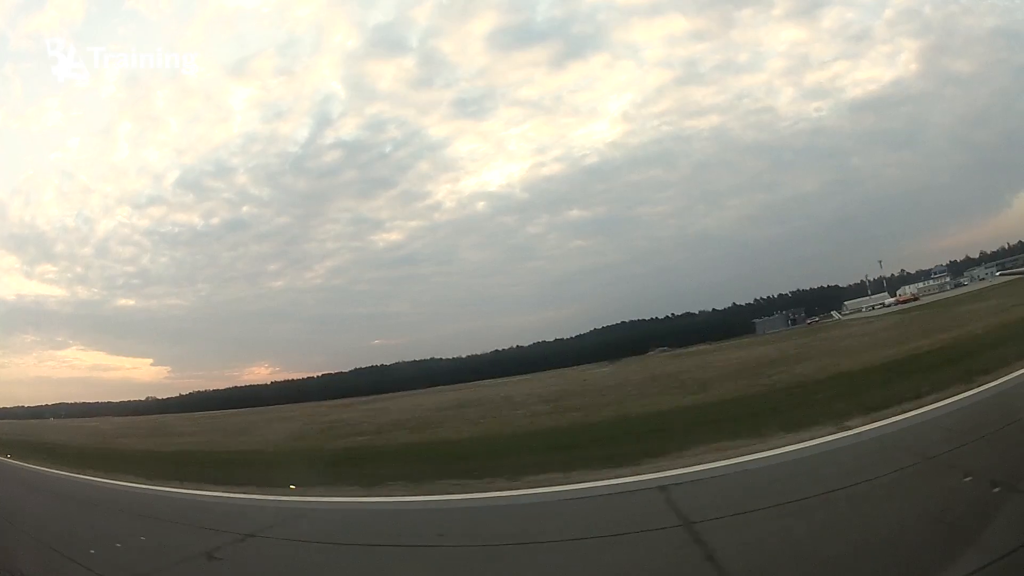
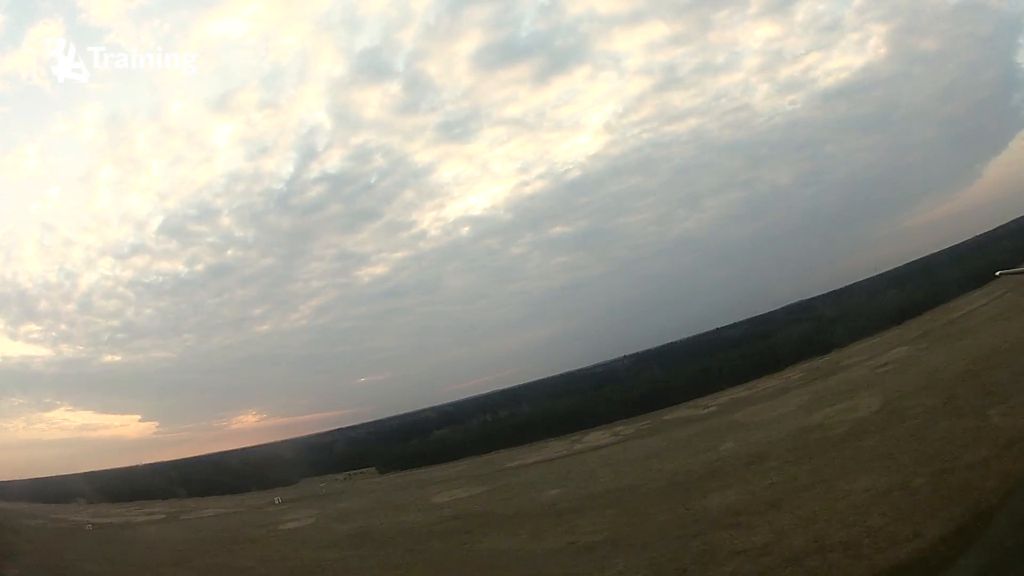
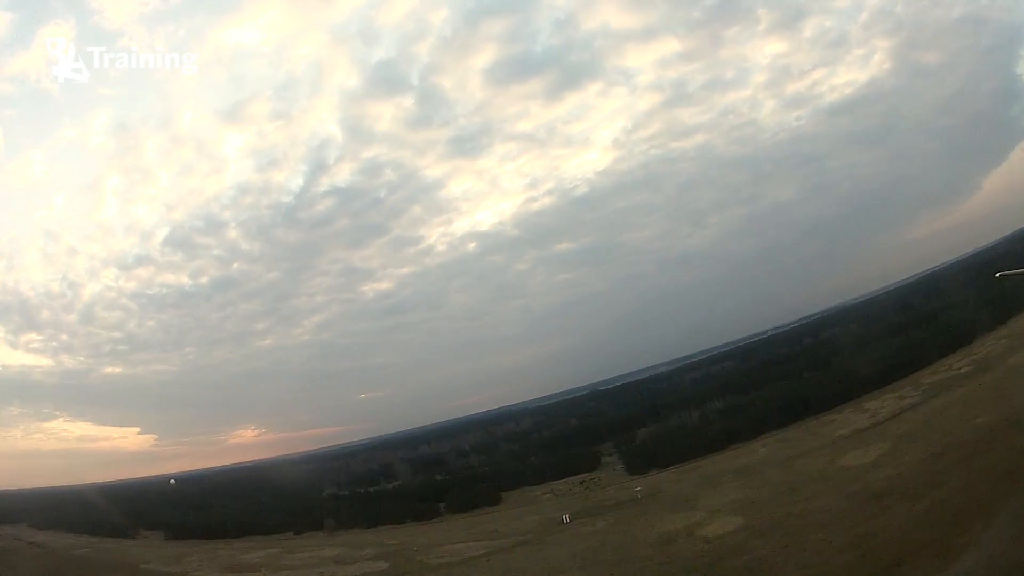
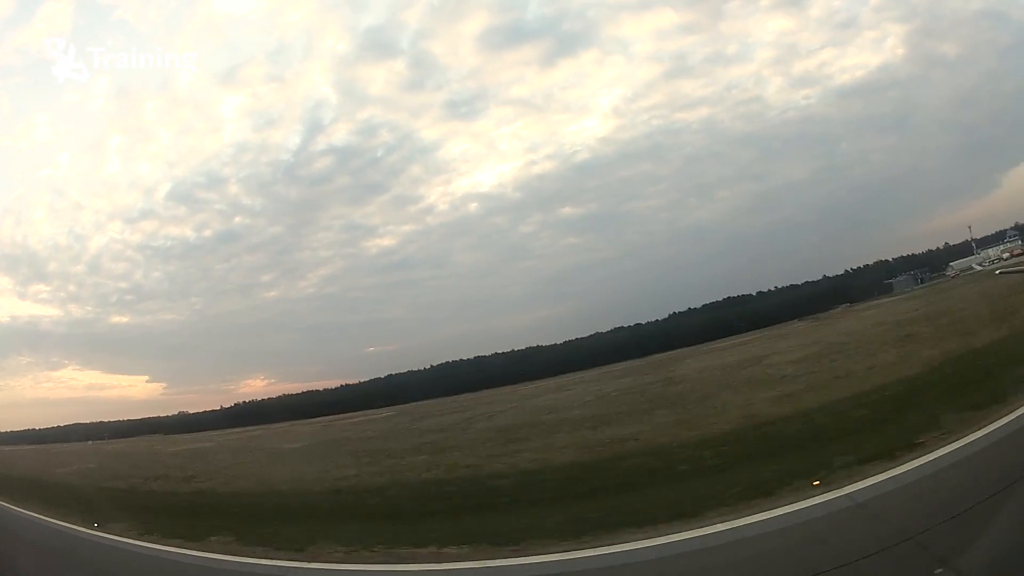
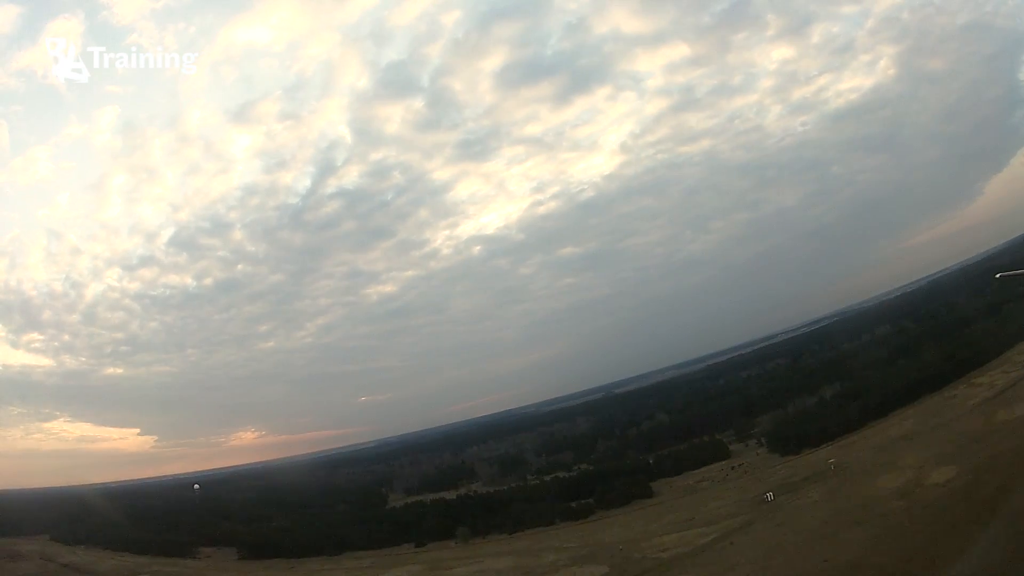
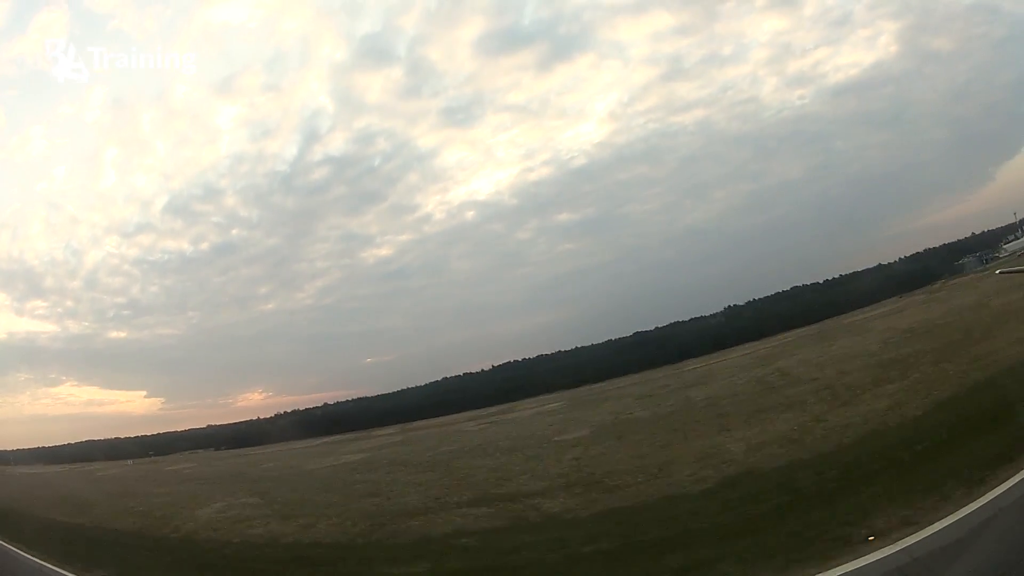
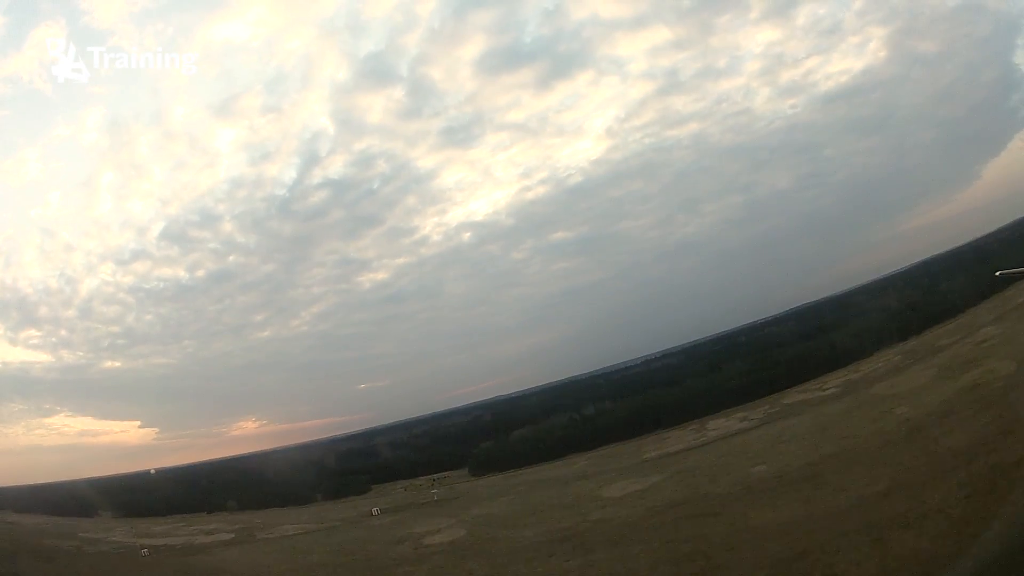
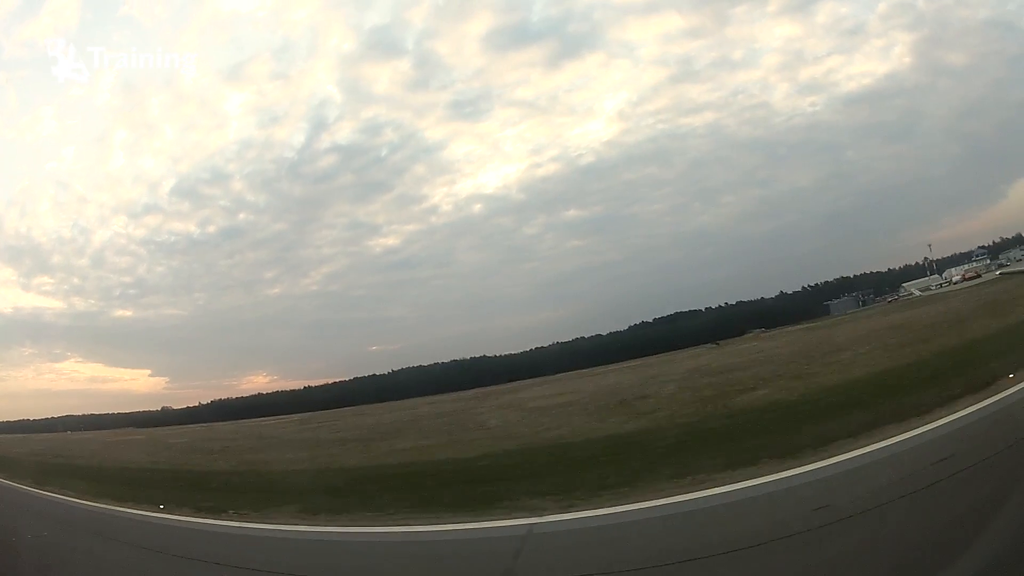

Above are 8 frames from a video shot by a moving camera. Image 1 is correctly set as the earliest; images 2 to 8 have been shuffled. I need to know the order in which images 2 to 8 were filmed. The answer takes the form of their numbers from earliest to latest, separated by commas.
8, 4, 6, 2, 7, 3, 5
